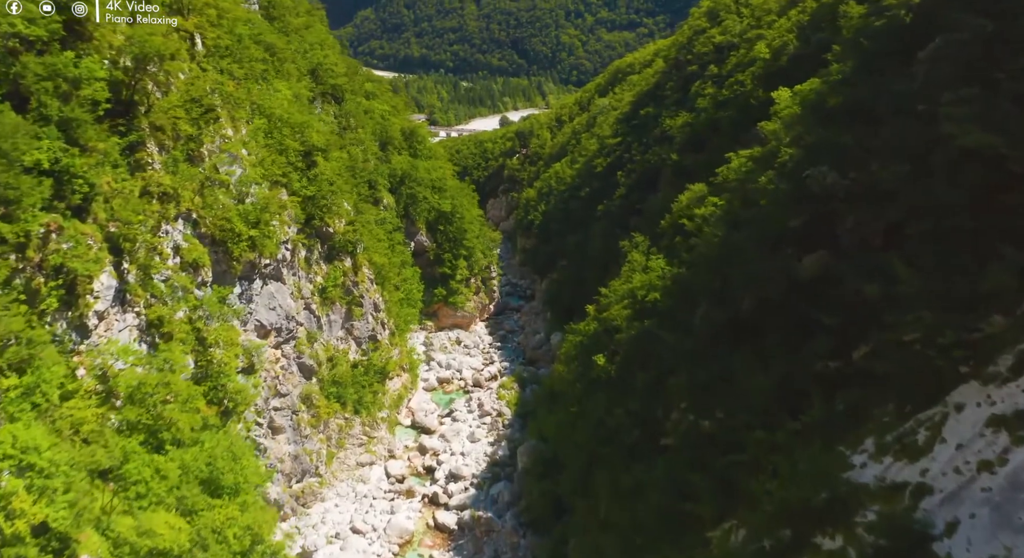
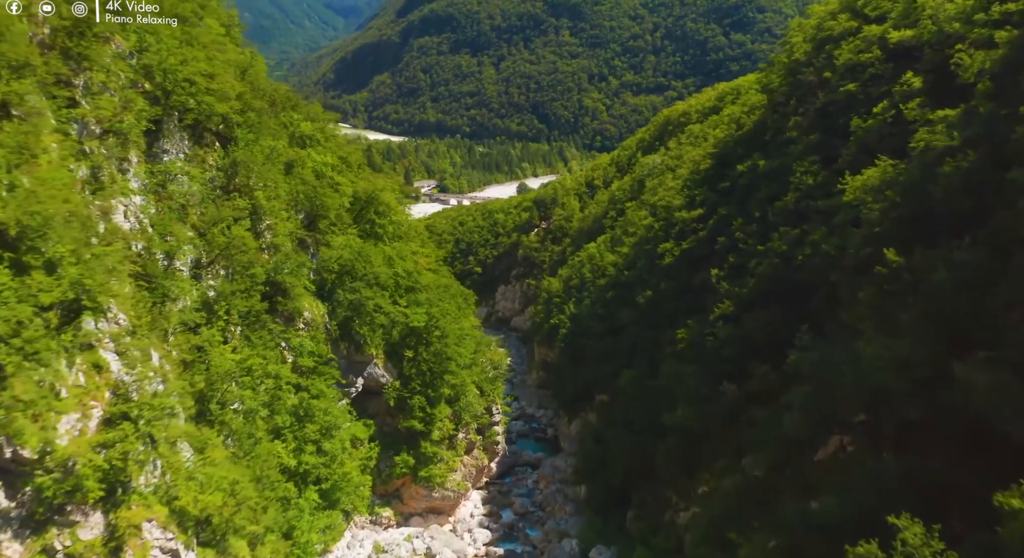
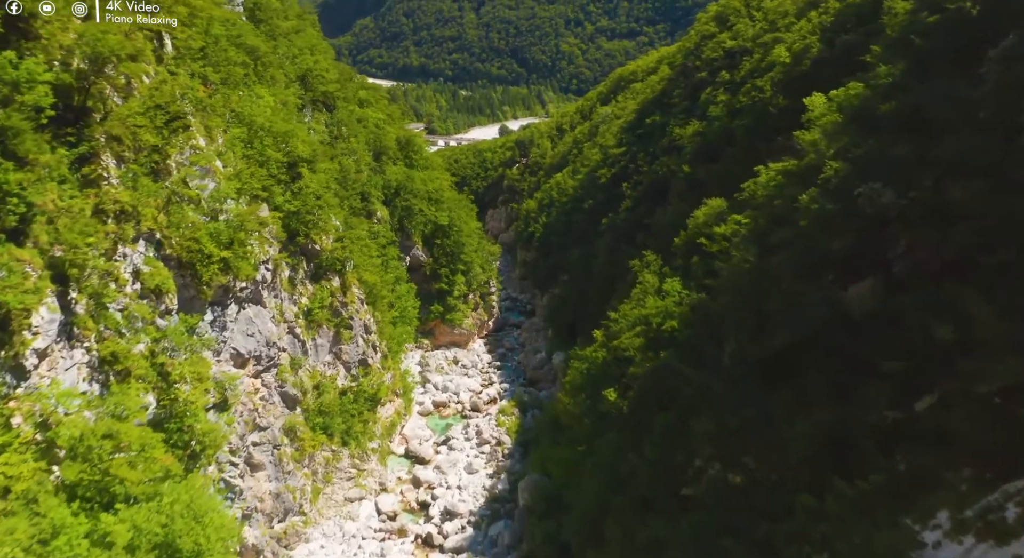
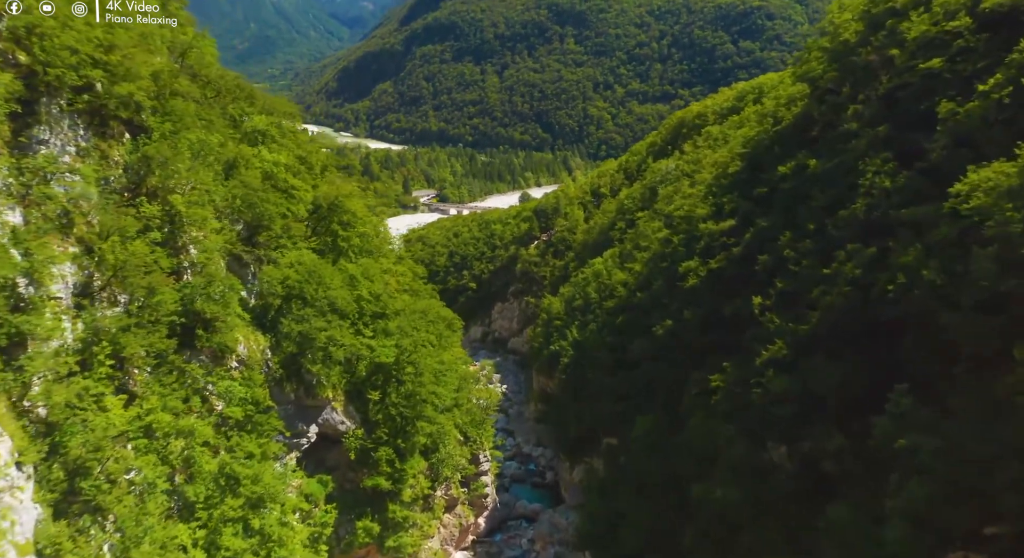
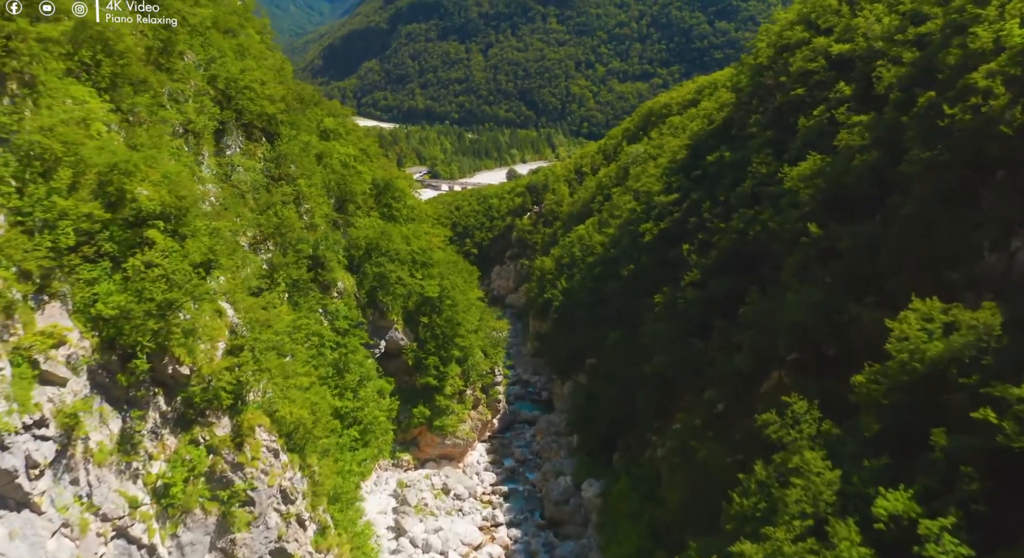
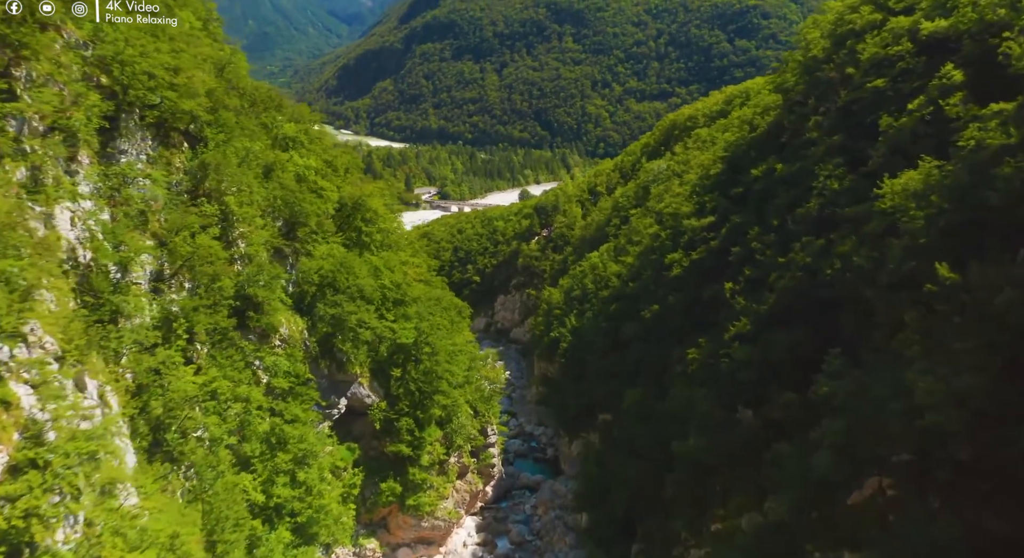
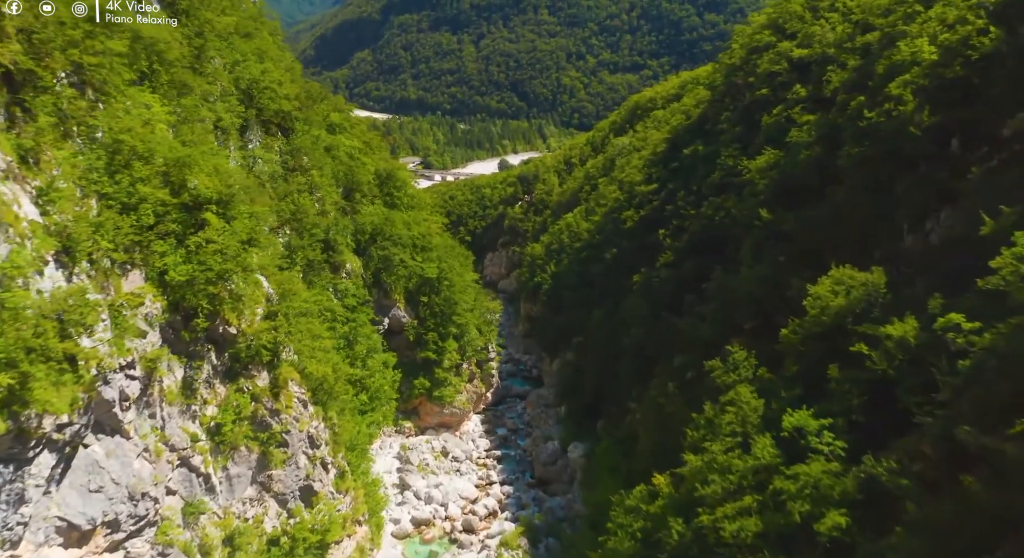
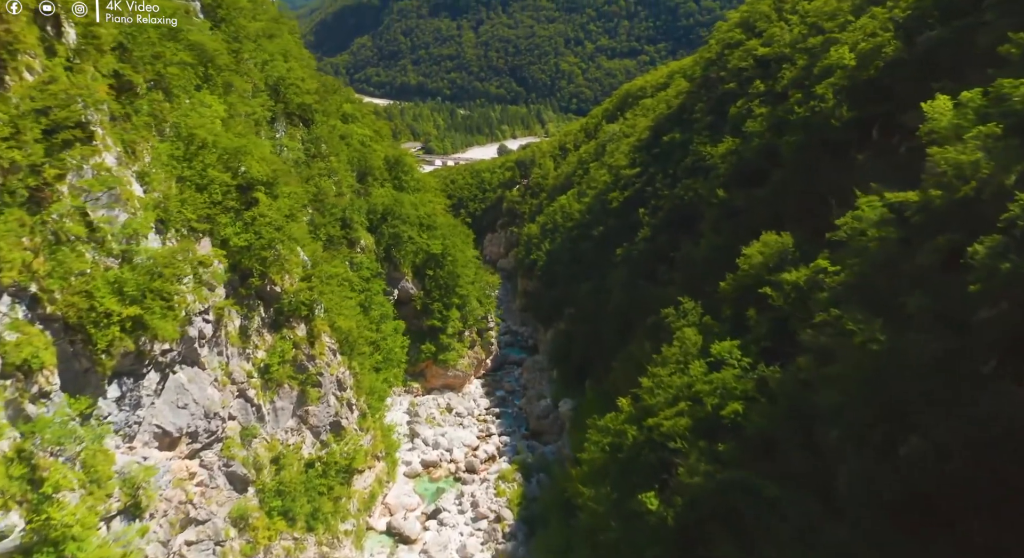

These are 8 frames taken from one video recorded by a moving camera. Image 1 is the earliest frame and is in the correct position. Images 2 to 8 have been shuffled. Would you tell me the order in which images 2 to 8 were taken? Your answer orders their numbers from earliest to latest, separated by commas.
3, 8, 7, 5, 2, 6, 4
